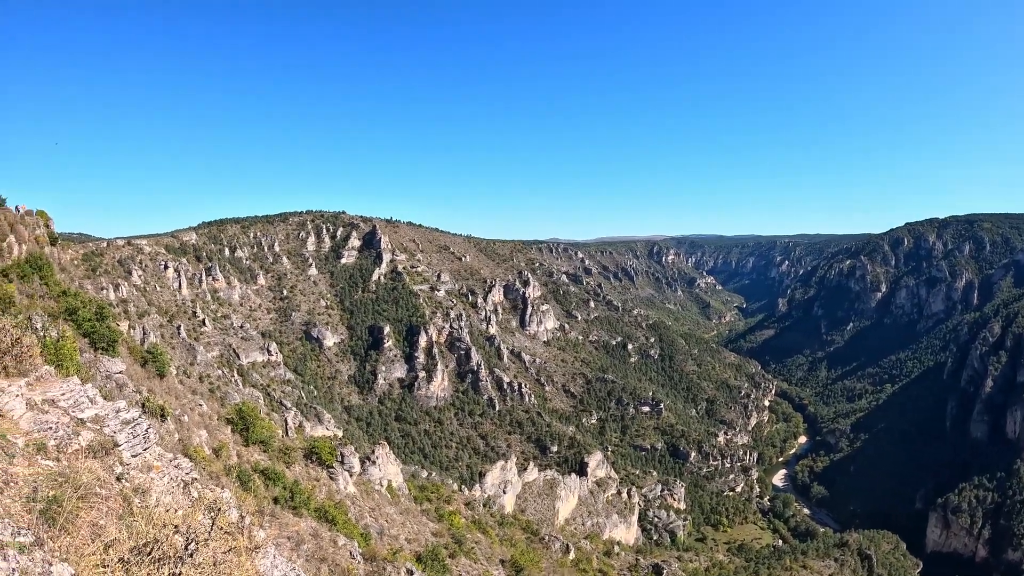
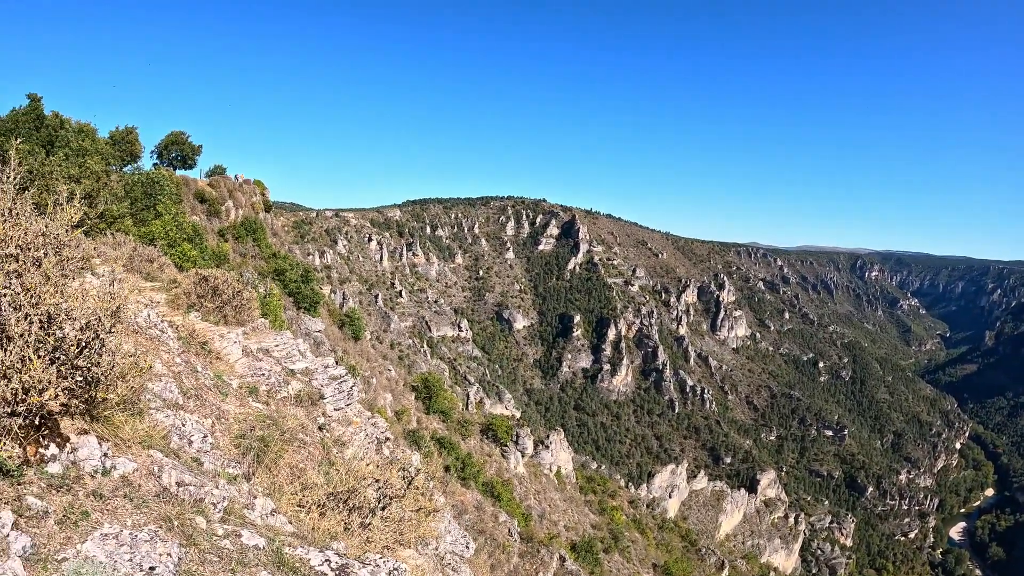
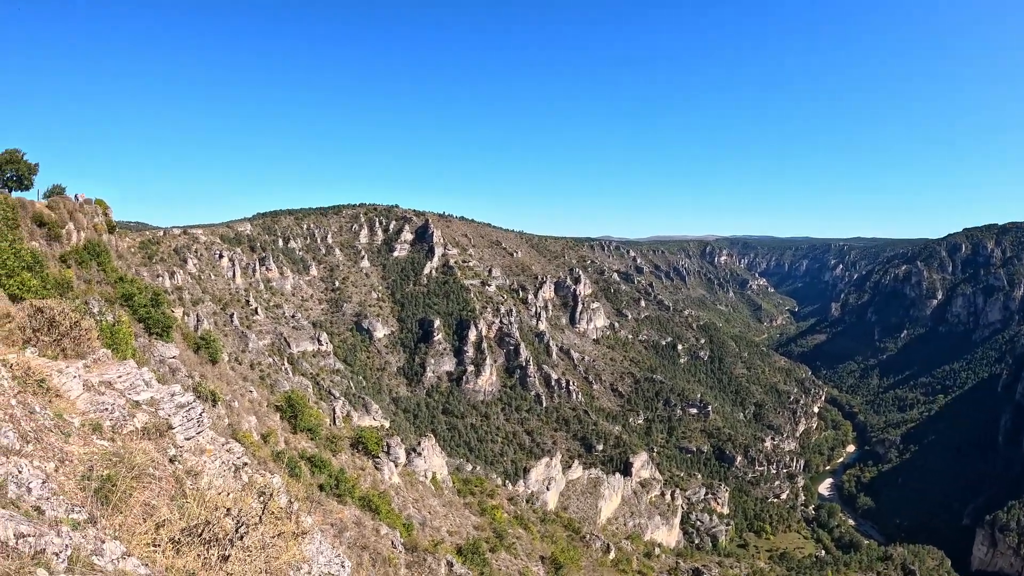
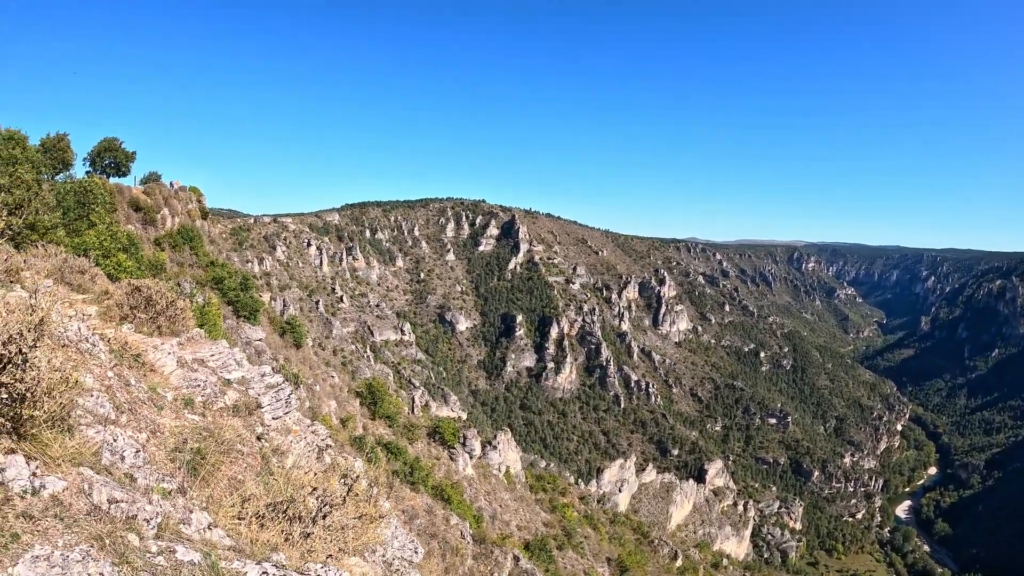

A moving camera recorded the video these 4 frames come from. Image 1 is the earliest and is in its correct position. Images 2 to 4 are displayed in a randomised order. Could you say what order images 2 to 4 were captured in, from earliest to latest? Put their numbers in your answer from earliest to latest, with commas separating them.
3, 4, 2
